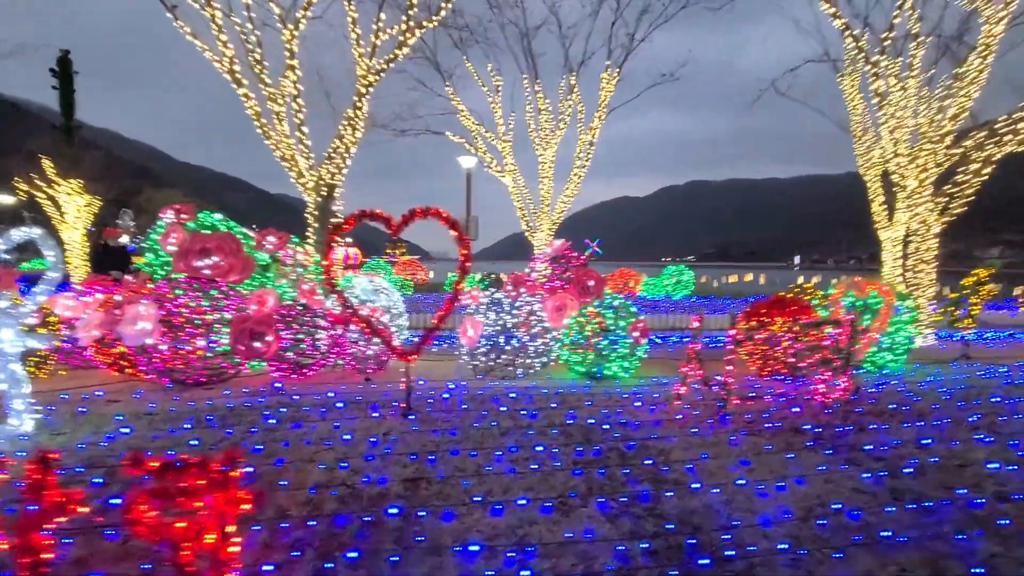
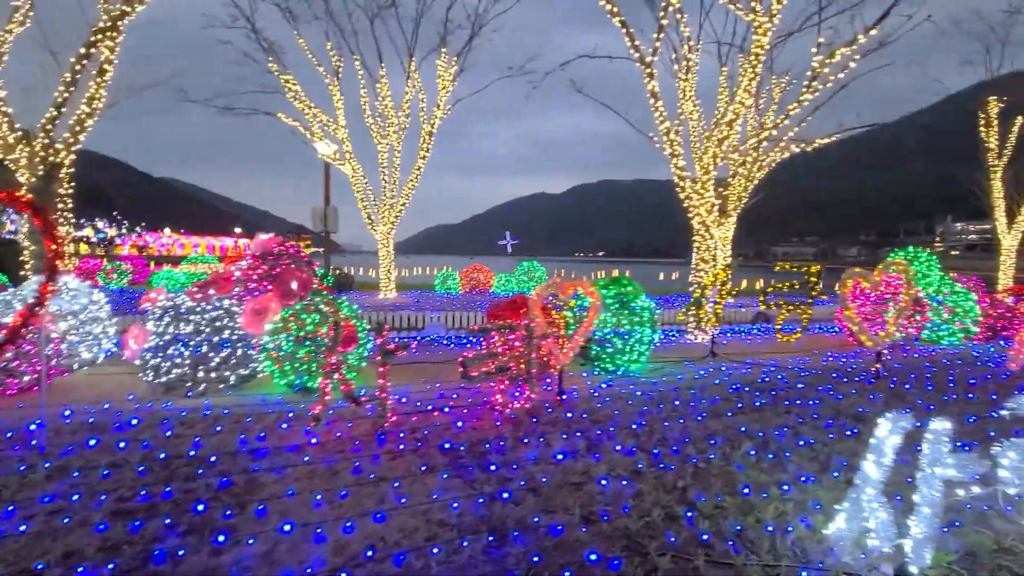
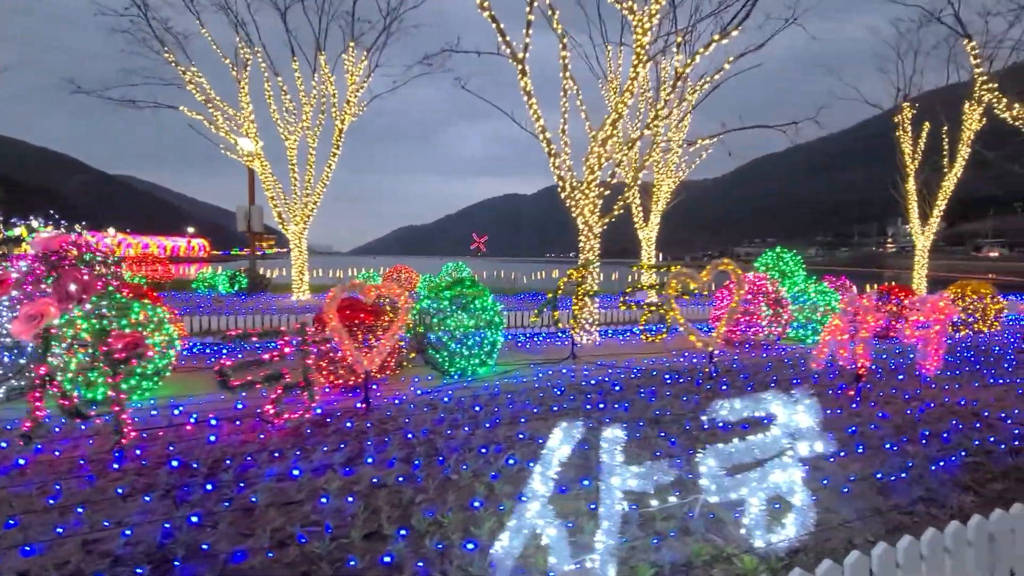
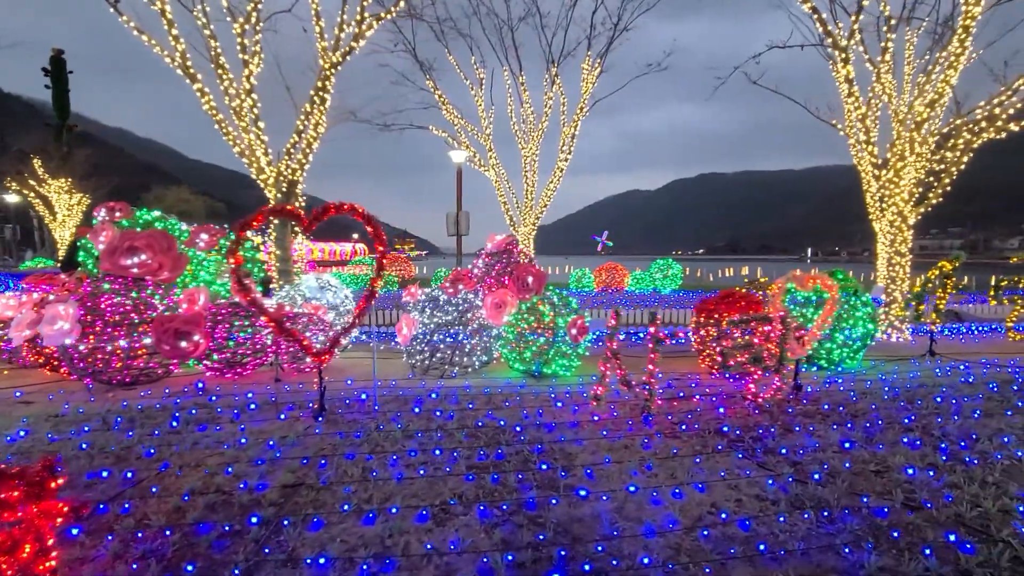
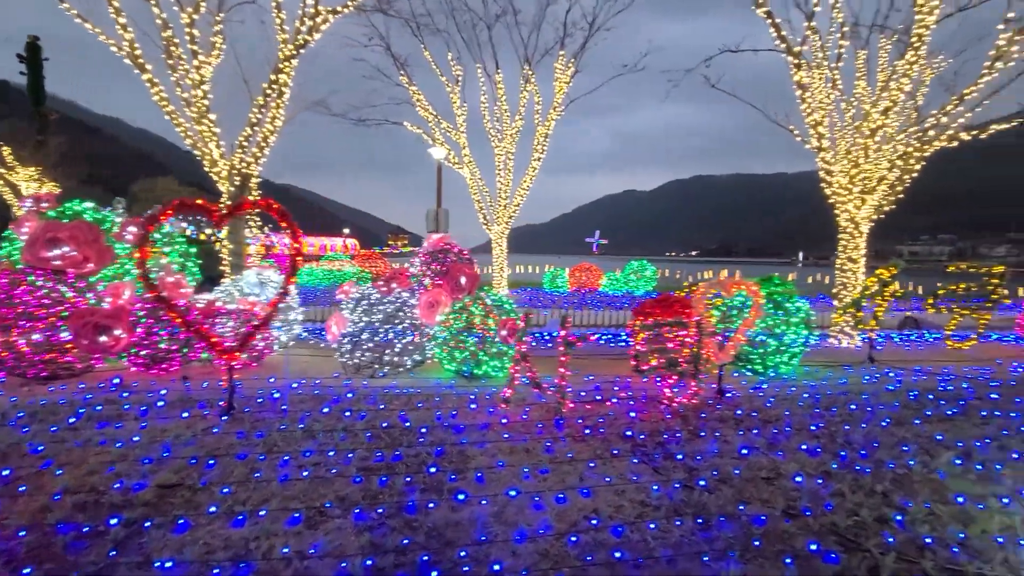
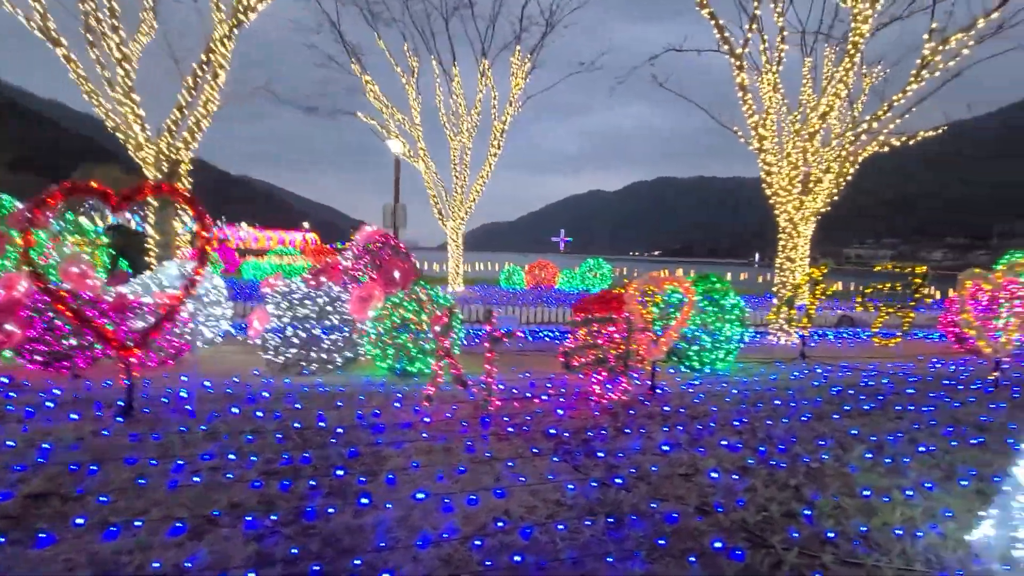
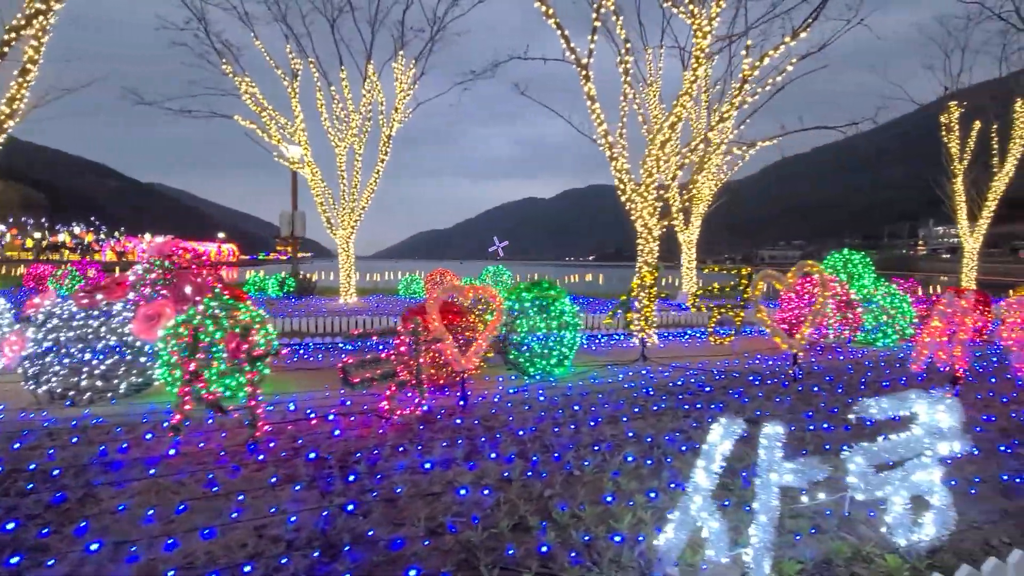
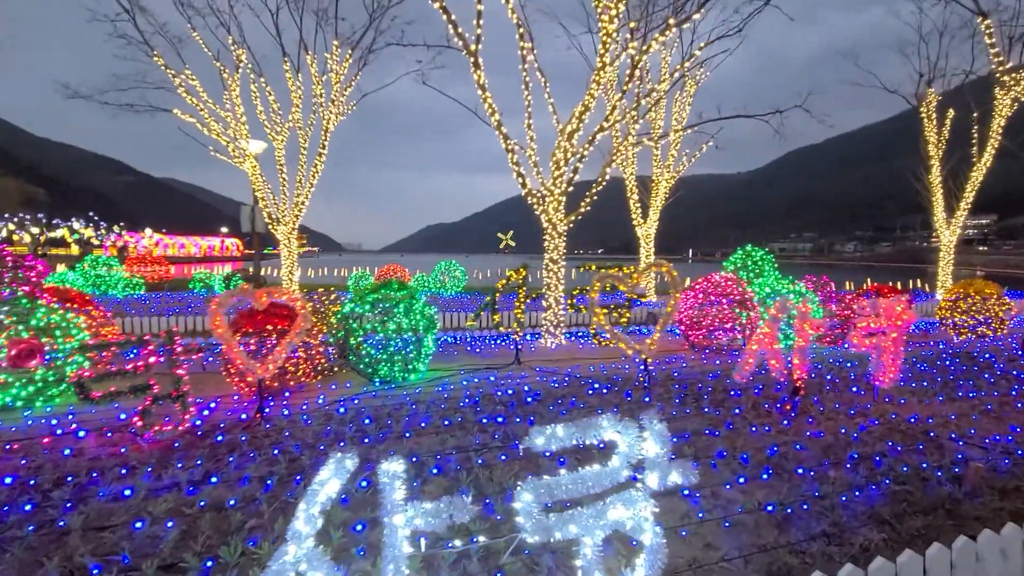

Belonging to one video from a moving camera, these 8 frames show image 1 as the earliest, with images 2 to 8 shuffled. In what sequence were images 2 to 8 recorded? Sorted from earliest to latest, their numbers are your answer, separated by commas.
4, 5, 6, 2, 7, 3, 8
